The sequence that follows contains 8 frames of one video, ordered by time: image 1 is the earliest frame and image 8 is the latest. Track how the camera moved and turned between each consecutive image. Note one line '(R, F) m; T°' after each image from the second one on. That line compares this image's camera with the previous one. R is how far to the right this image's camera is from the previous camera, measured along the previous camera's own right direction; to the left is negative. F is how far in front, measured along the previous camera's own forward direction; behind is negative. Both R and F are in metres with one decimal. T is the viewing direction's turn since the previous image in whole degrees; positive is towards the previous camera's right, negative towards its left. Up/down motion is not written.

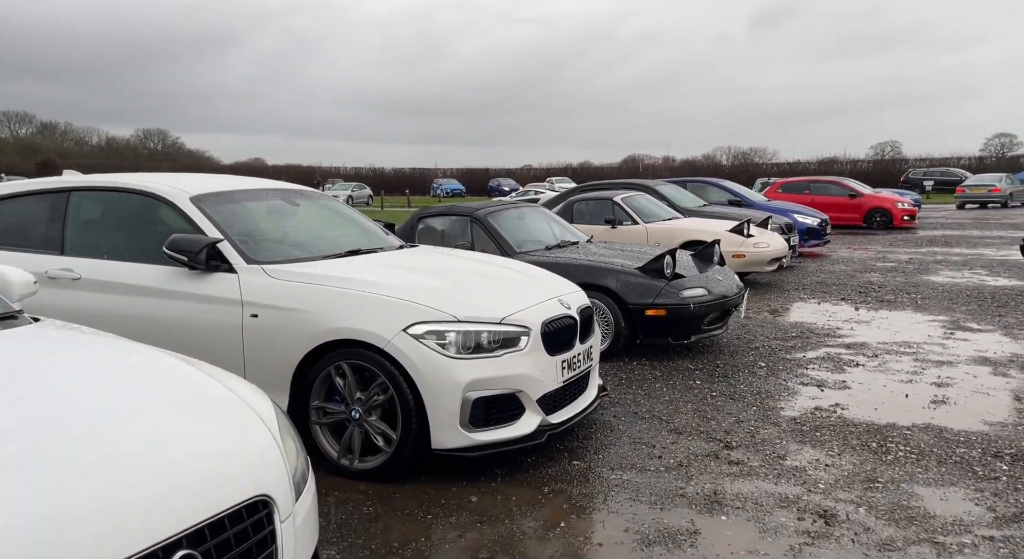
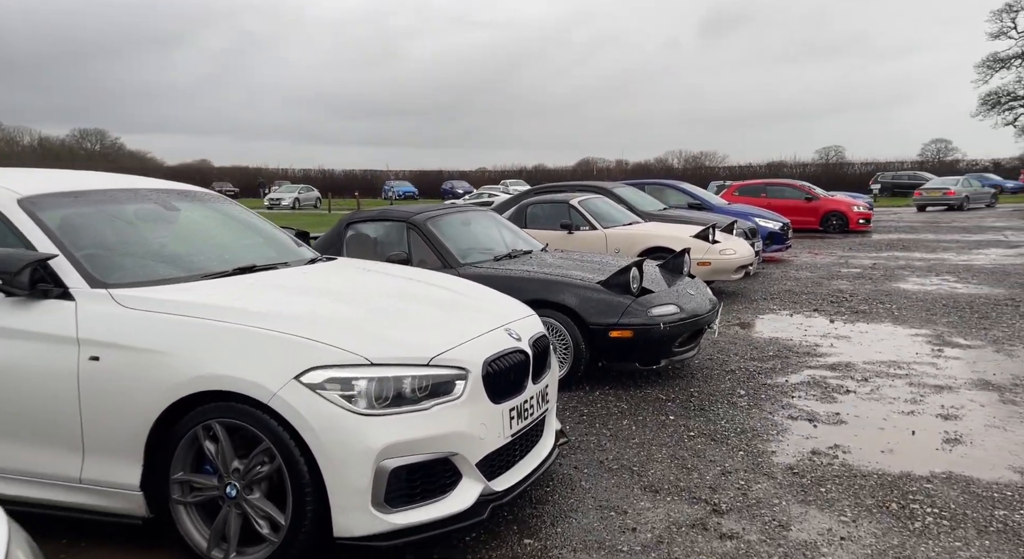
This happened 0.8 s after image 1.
(+0.1, +0.8) m; +4°
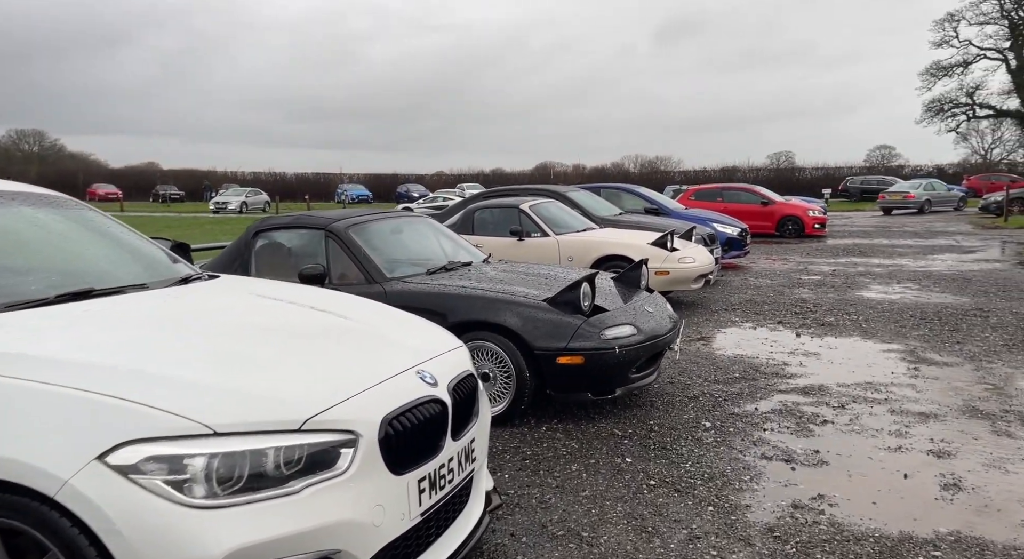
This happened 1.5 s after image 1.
(+0.2, +0.6) m; +3°
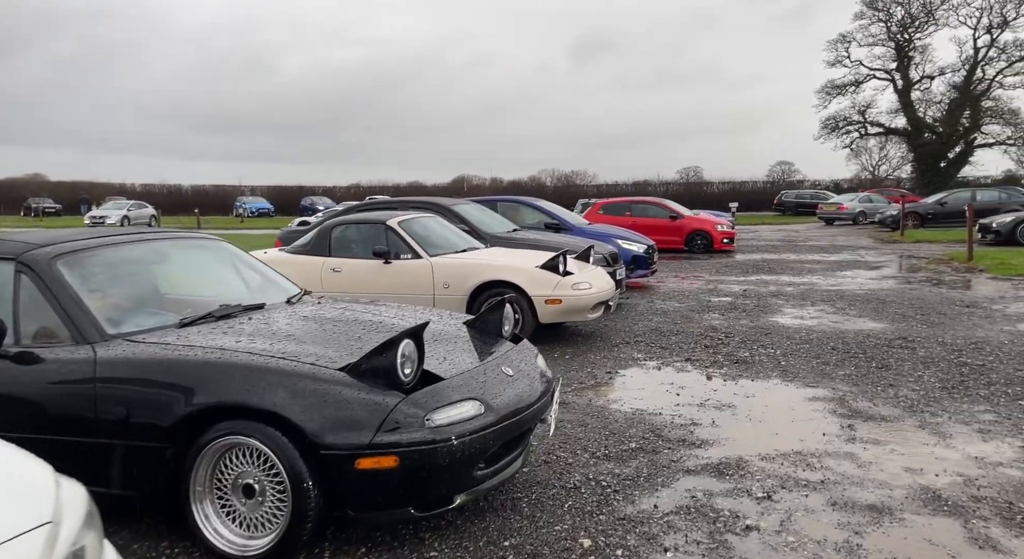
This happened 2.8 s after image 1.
(+0.5, +1.3) m; +7°
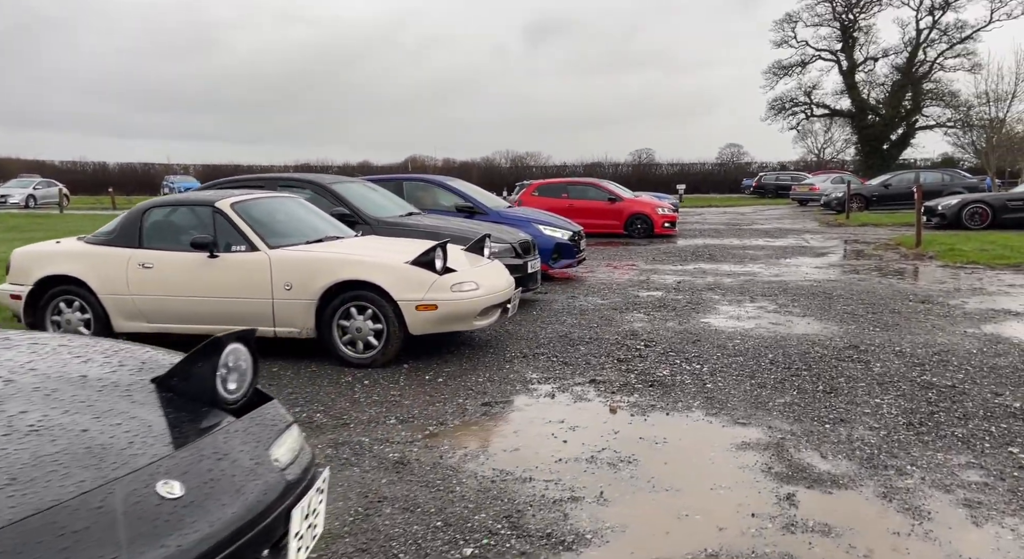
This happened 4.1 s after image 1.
(+0.7, +1.4) m; +4°
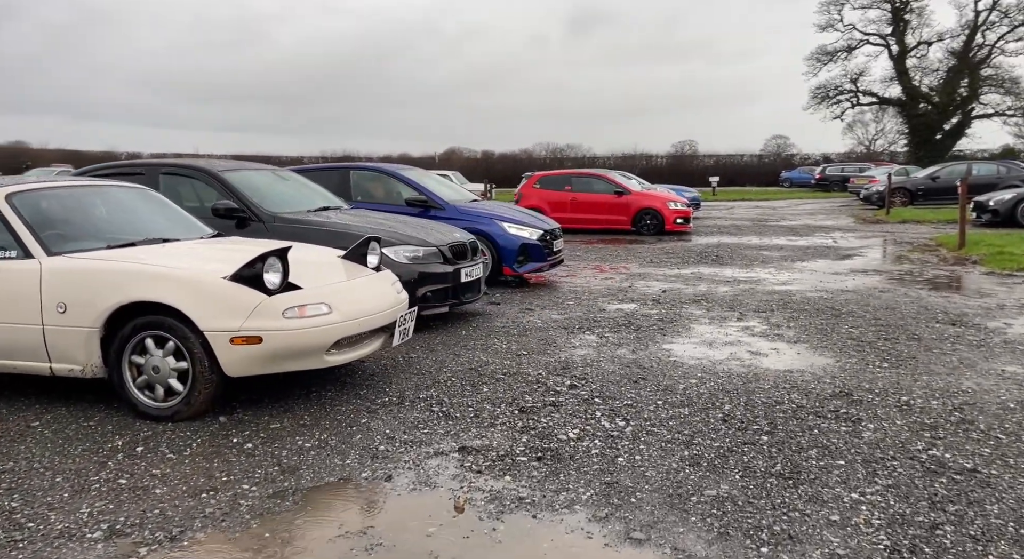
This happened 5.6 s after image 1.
(+1.0, +1.4) m; -3°
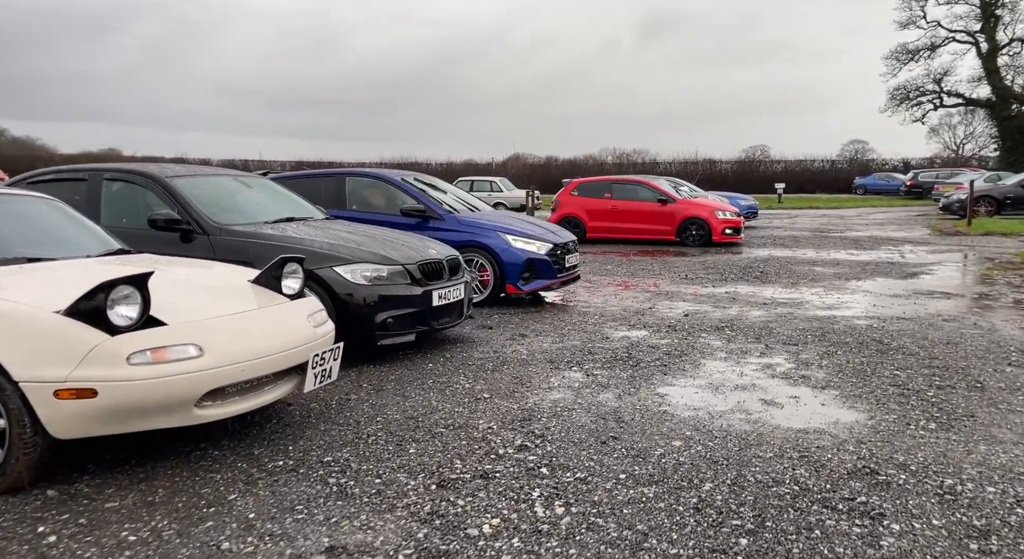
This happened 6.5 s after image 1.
(+0.7, +0.9) m; -5°
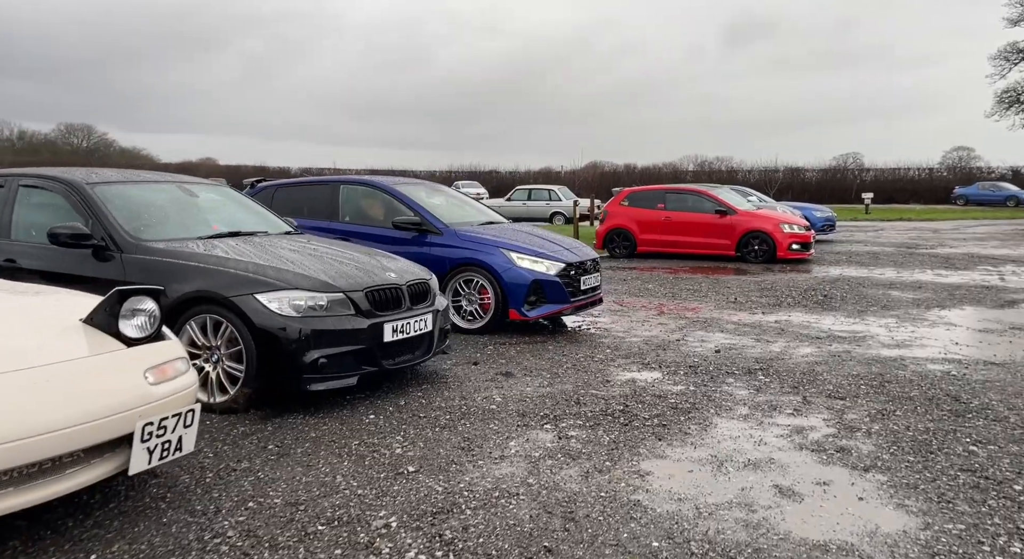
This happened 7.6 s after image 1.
(+0.8, +1.1) m; -6°
